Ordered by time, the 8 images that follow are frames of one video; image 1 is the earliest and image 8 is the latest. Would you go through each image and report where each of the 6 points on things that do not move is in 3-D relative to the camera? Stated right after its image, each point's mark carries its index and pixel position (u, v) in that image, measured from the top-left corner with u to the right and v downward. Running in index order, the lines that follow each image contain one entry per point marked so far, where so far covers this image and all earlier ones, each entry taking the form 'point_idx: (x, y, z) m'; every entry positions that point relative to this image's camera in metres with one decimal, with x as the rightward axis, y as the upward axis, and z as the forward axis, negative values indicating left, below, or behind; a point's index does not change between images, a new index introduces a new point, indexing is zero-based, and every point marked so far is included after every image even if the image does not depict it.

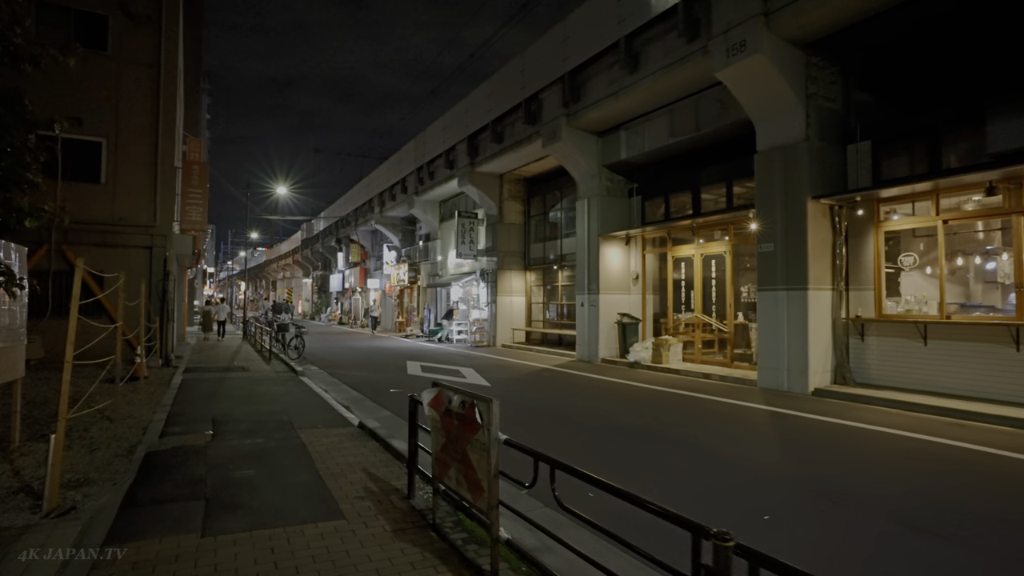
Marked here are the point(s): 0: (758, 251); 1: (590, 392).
0: (+5.1, +0.8, +12.4) m
1: (+1.7, -2.3, +12.9) m
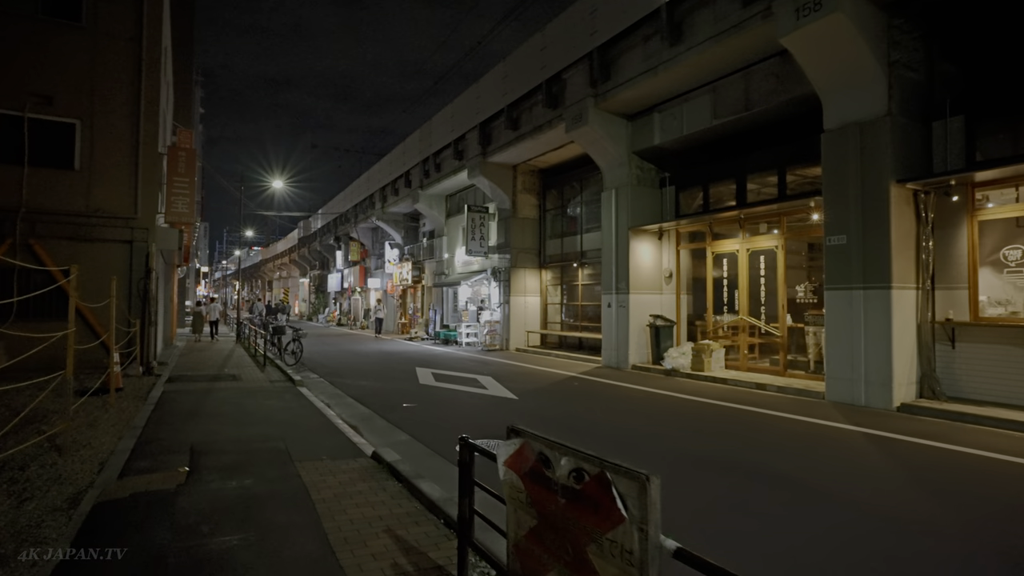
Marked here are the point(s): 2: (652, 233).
0: (+5.7, +0.8, +10.7) m
1: (+2.3, -2.2, +11.3) m
2: (+3.8, +1.5, +16.3) m
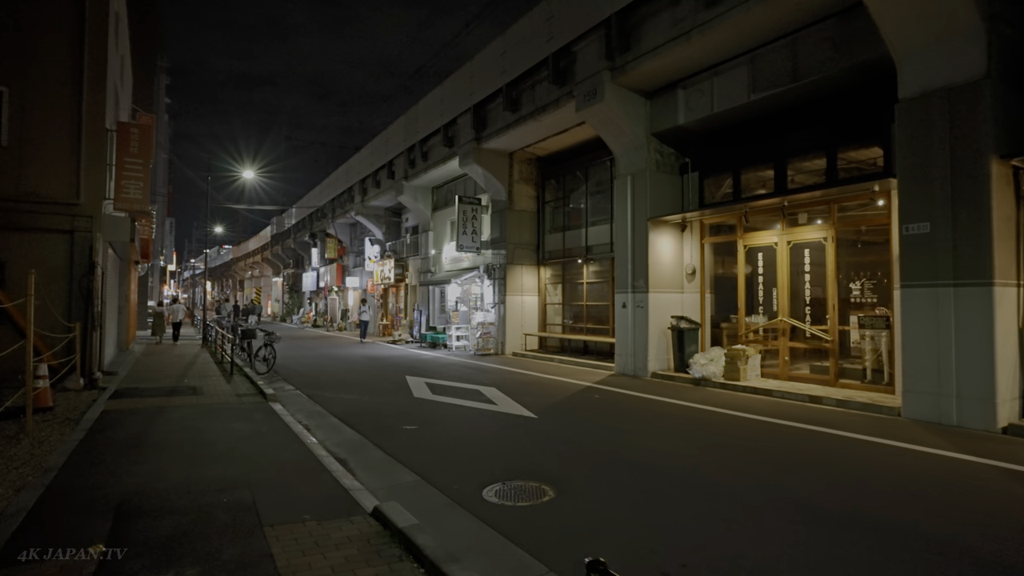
0: (+6.0, +0.8, +9.1) m
1: (+2.6, -2.2, +9.5) m
2: (+3.9, +1.5, +14.5) m
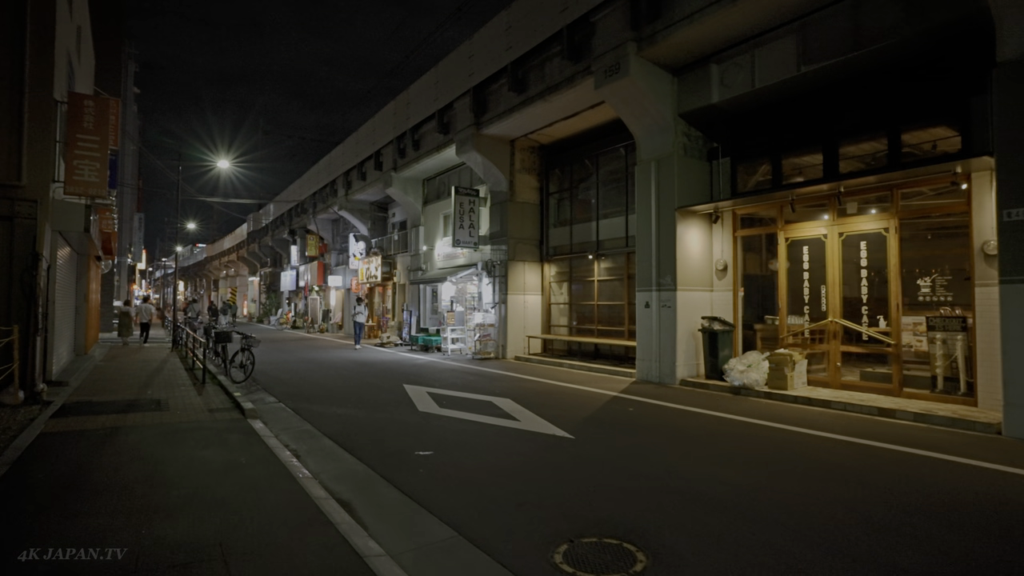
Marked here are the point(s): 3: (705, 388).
0: (+6.4, +0.9, +7.8) m
1: (+3.0, -2.1, +8.0) m
2: (+4.2, +1.6, +13.1) m
3: (+3.9, -2.0, +12.0) m
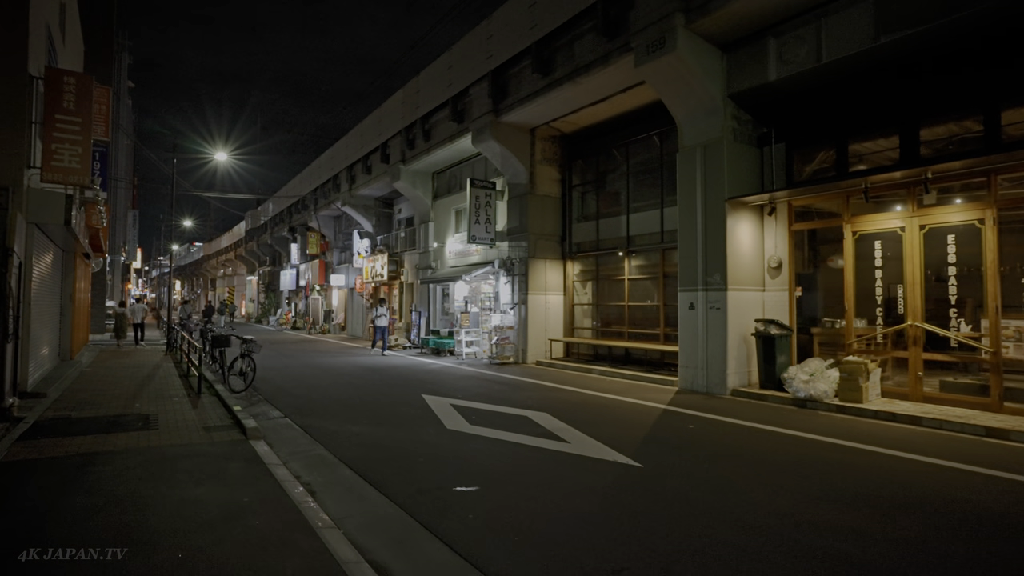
0: (+7.0, +0.9, +6.5) m
1: (+3.6, -2.1, +6.8) m
2: (+4.8, +1.6, +11.8) m
3: (+4.5, -2.0, +10.7) m
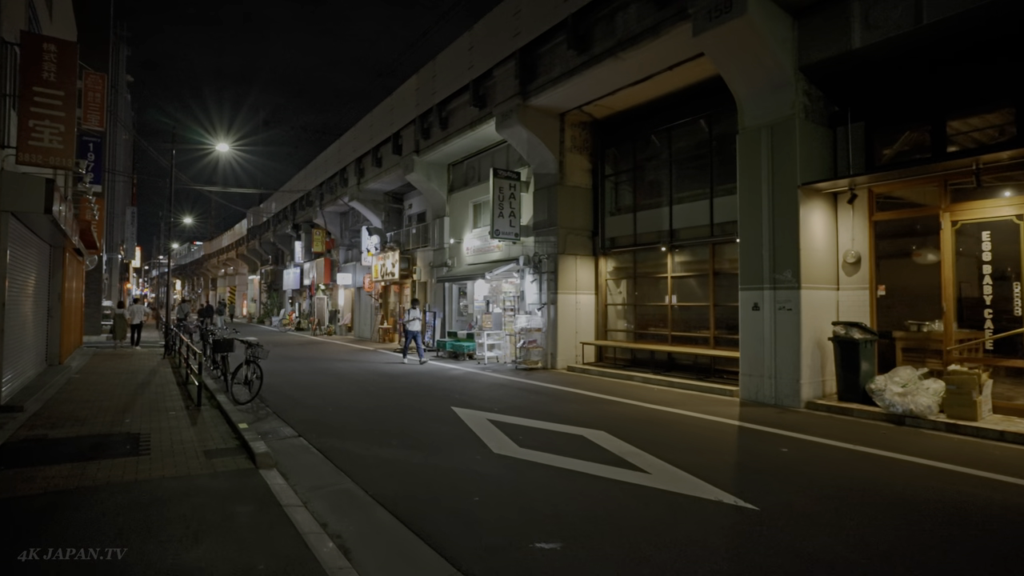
0: (+7.8, +0.9, +5.1) m
1: (+4.3, -2.1, +5.4) m
2: (+5.5, +1.6, +10.4) m
3: (+5.2, -2.0, +9.3) m
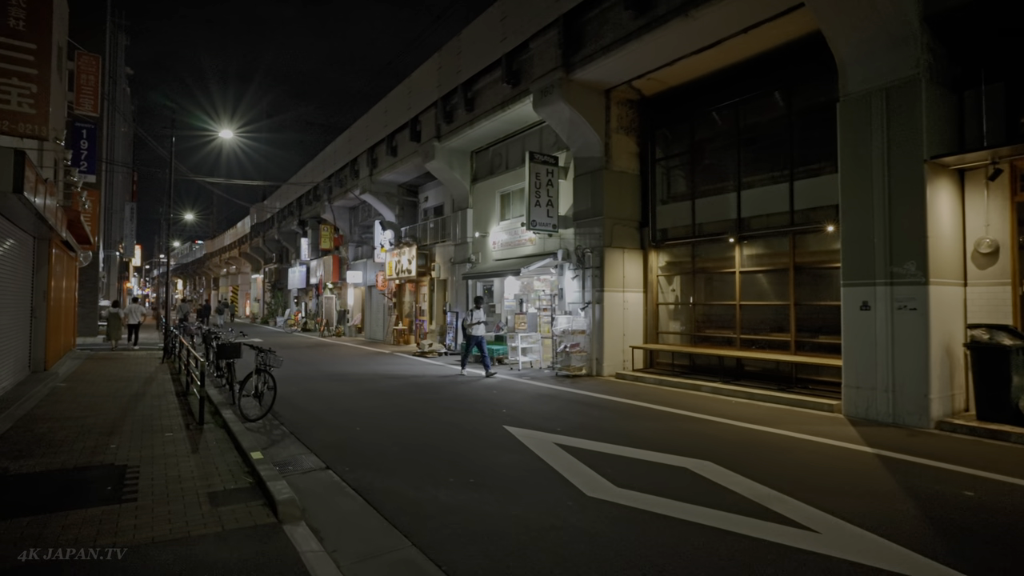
0: (+8.7, +1.0, +3.3) m
1: (+5.2, -2.0, +3.6) m
2: (+6.4, +1.7, +8.7) m
3: (+6.1, -1.9, +7.5) m
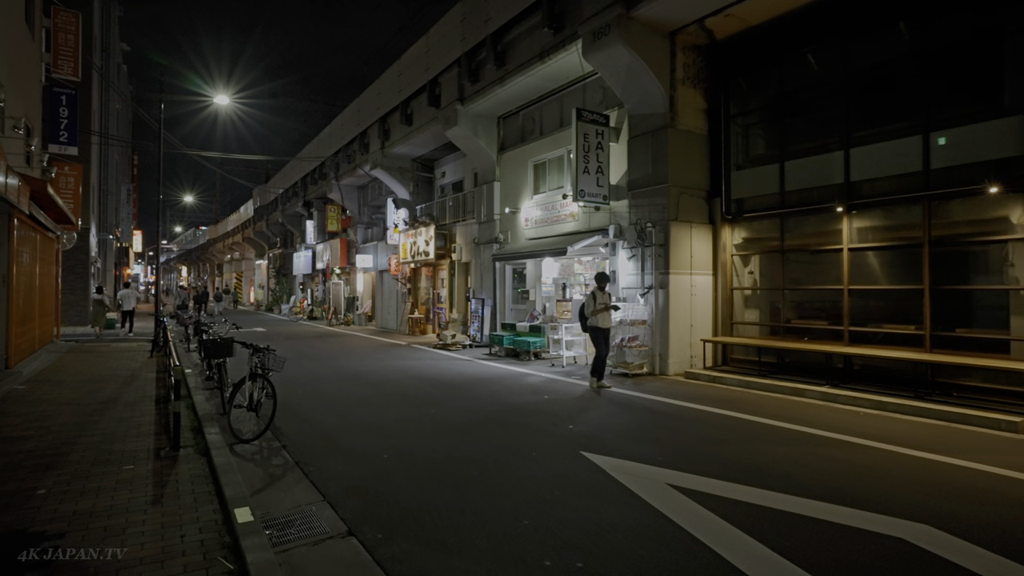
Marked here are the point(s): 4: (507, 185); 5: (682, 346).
0: (+9.5, +1.1, +0.9) m
1: (+6.1, -1.9, +1.3) m
2: (+7.3, +1.9, +6.3) m
3: (+7.0, -1.7, +5.2) m
4: (-0.1, +3.0, +17.1) m
5: (+3.4, -1.2, +11.7) m
